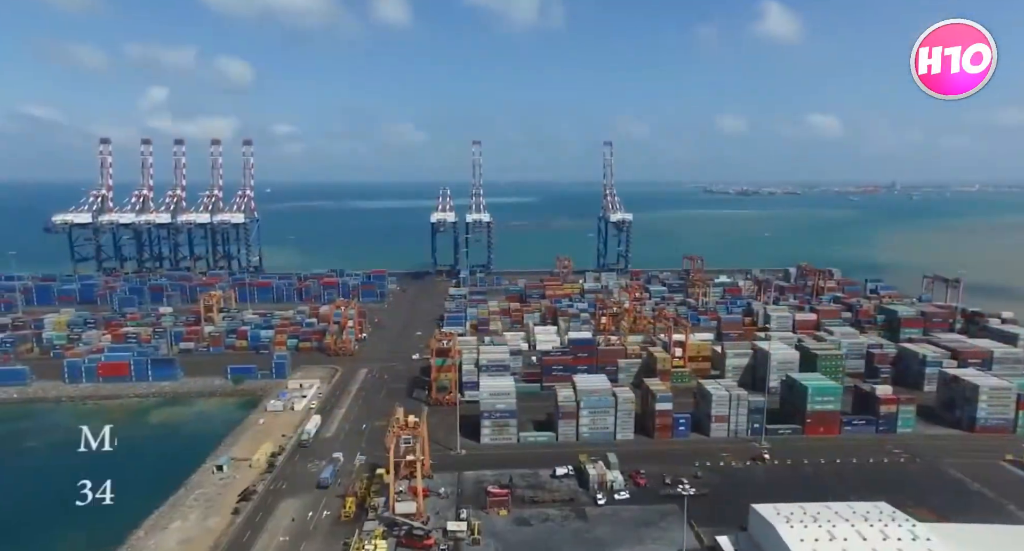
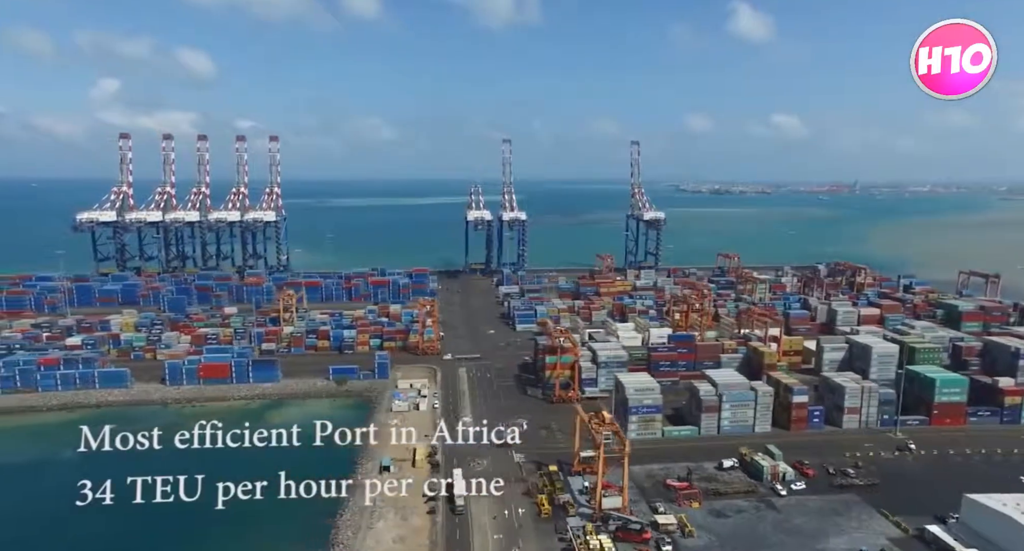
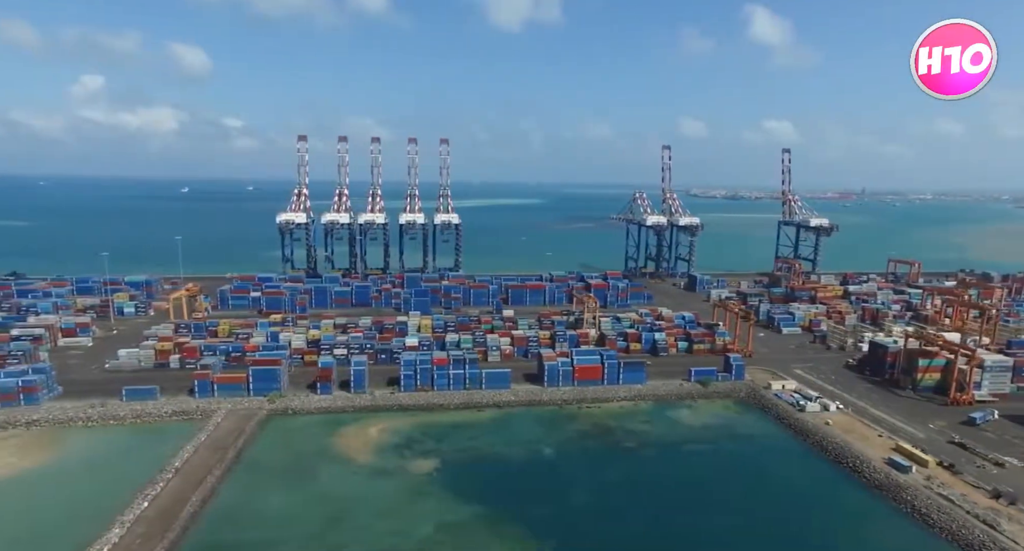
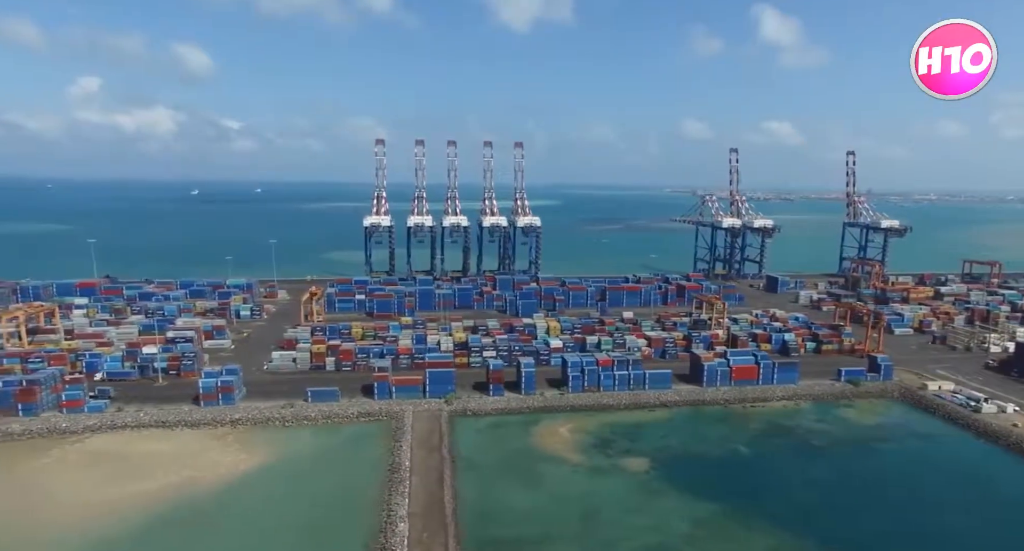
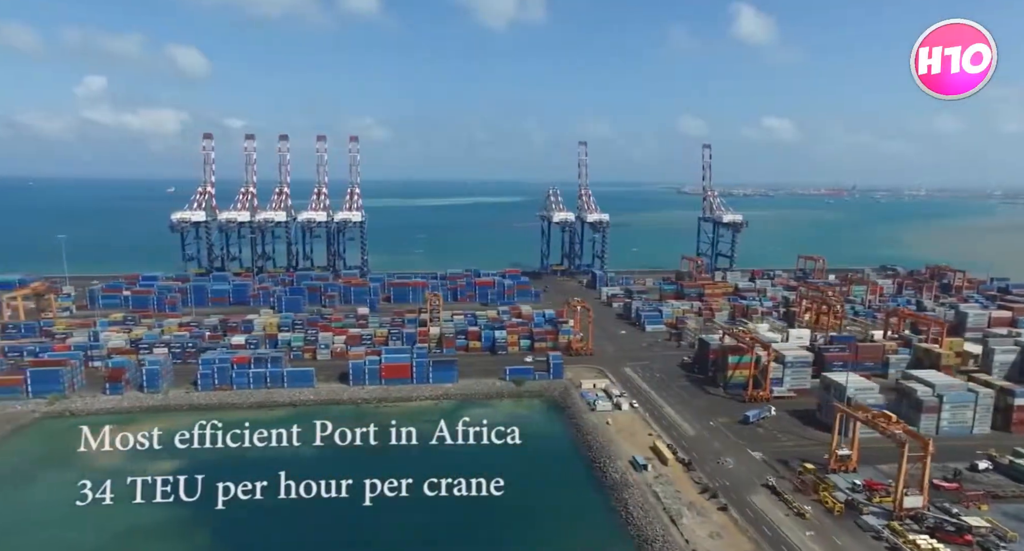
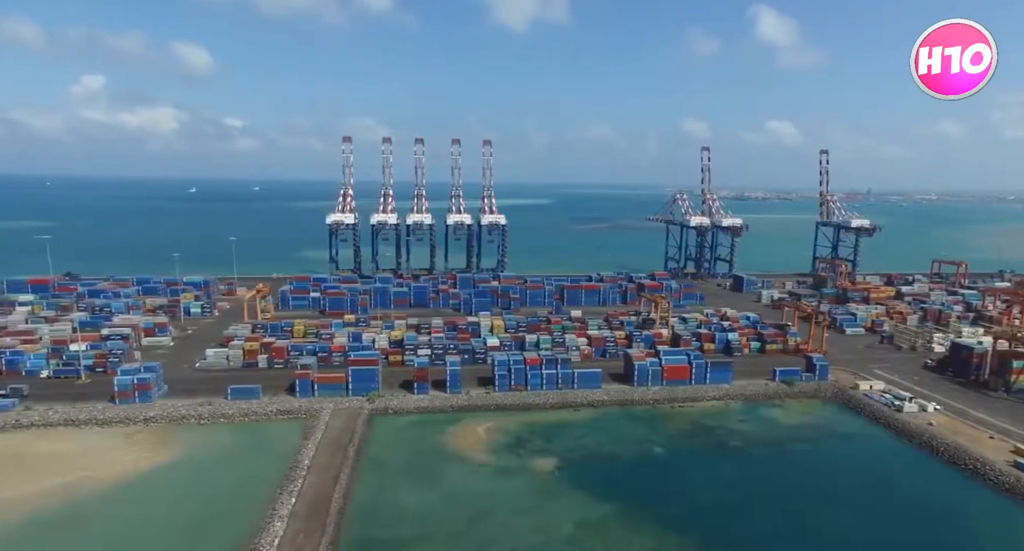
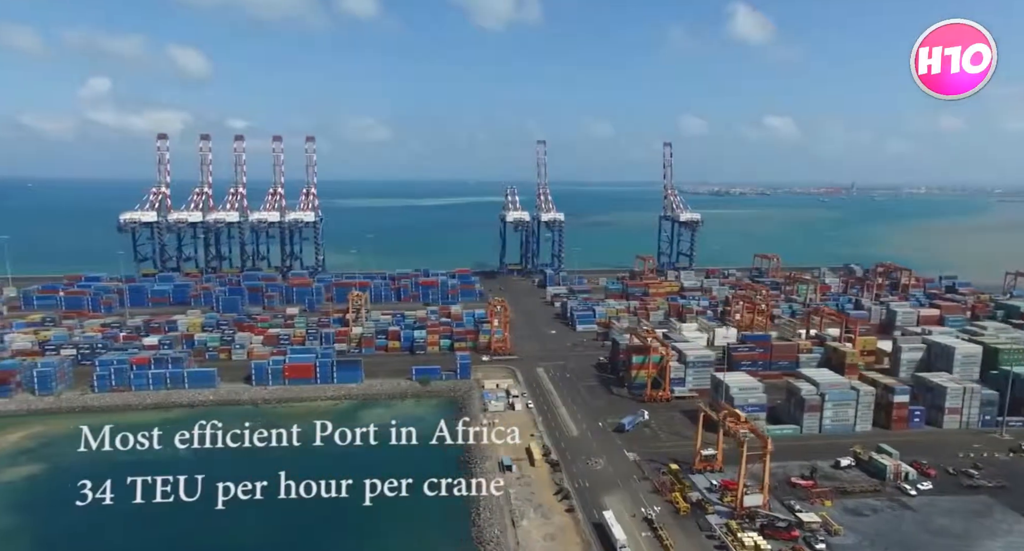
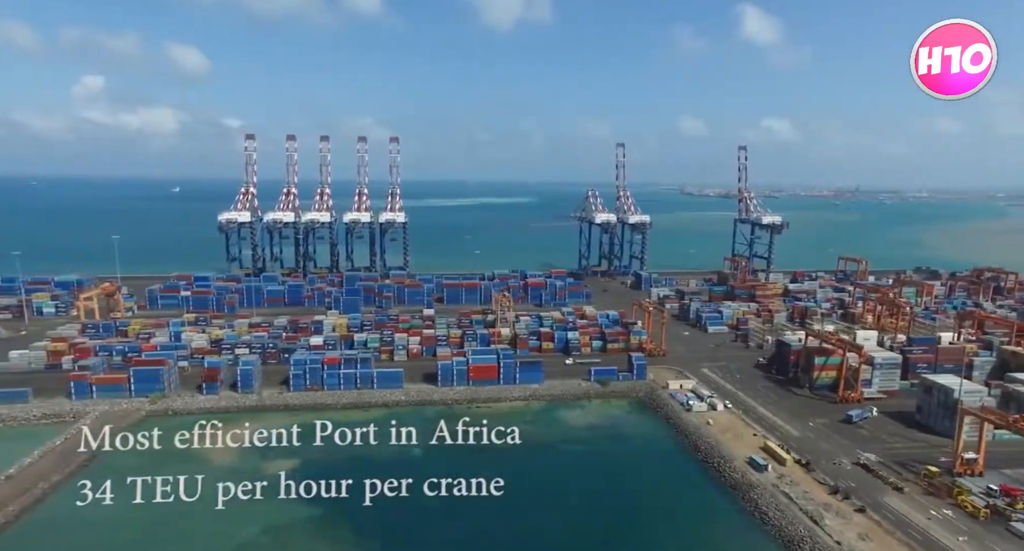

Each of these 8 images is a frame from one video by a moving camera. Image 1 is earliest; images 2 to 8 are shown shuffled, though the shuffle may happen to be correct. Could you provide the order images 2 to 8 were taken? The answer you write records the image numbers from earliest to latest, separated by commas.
2, 7, 5, 8, 3, 6, 4
